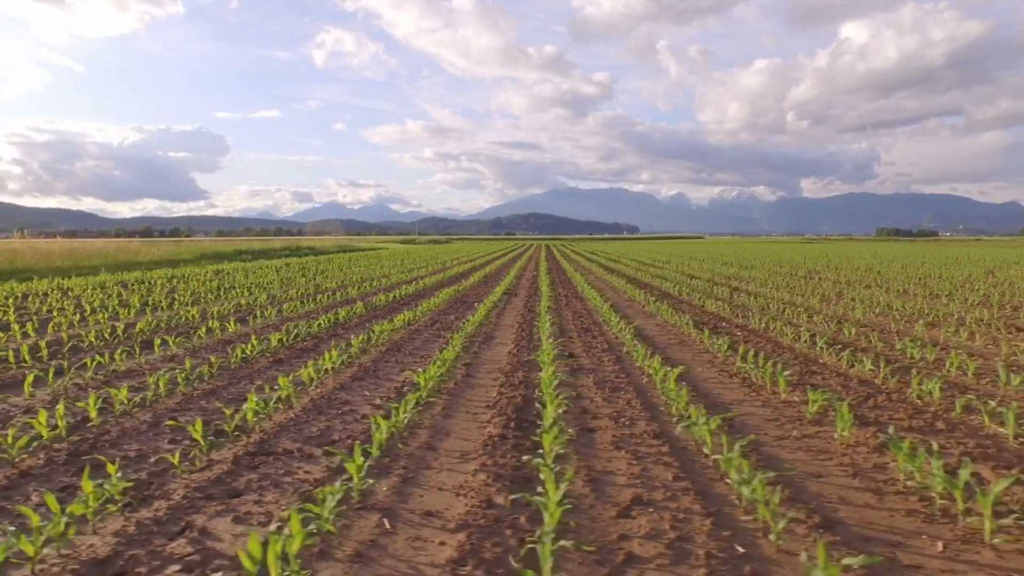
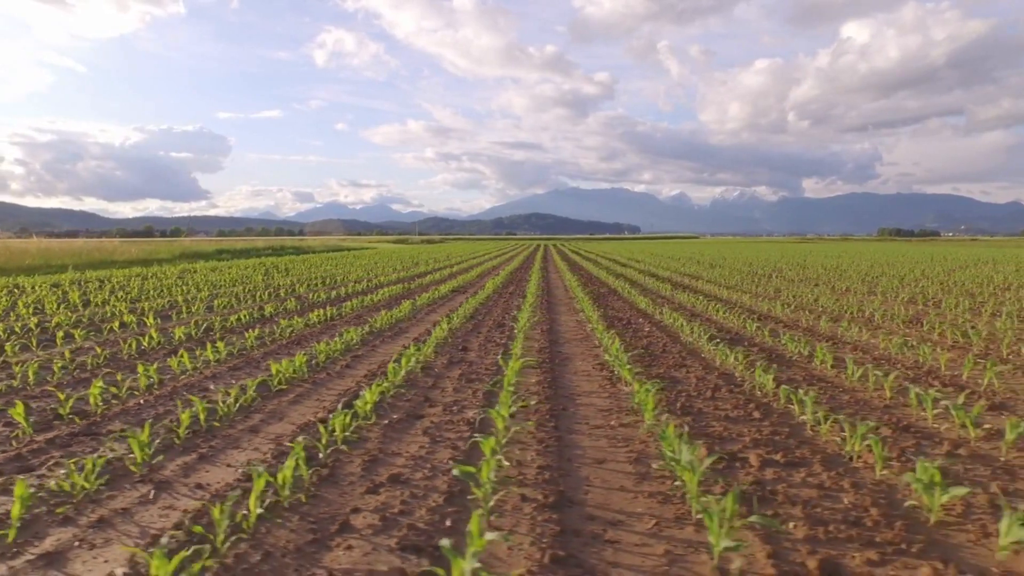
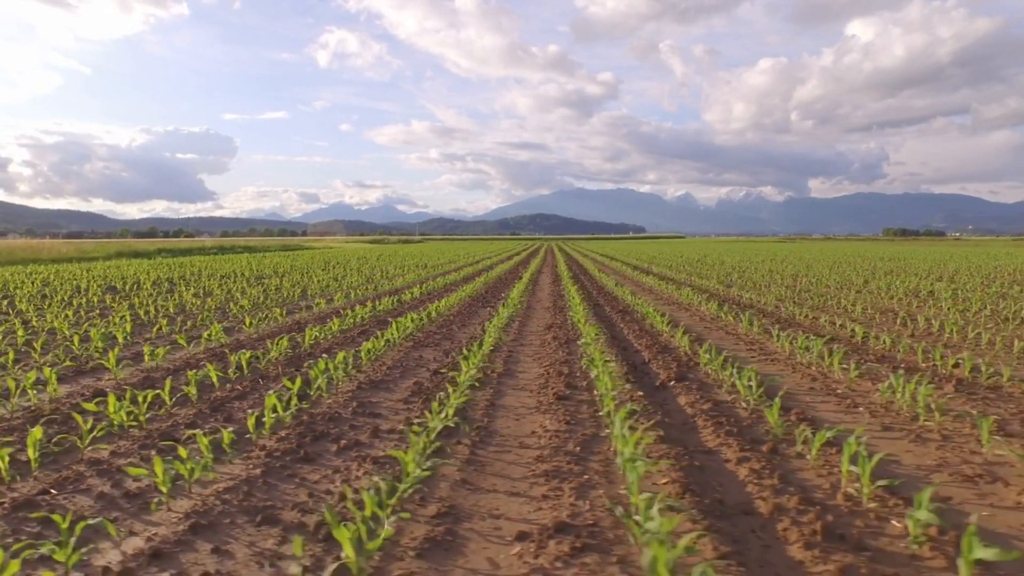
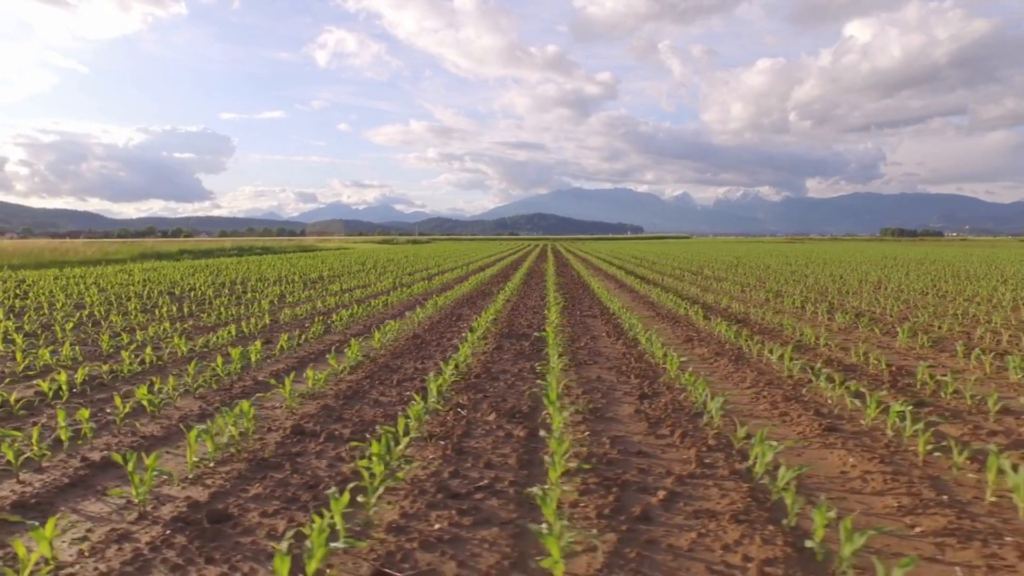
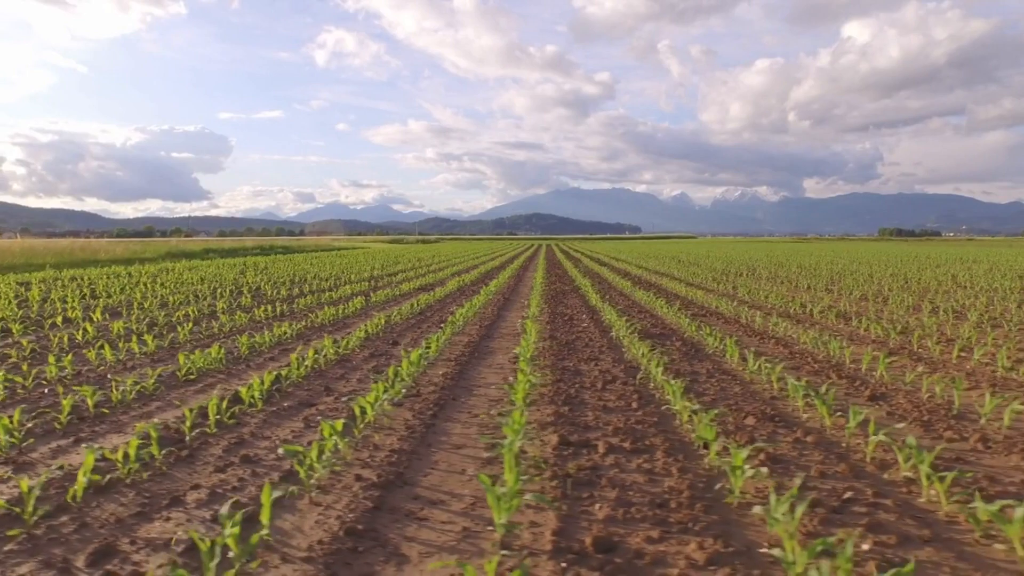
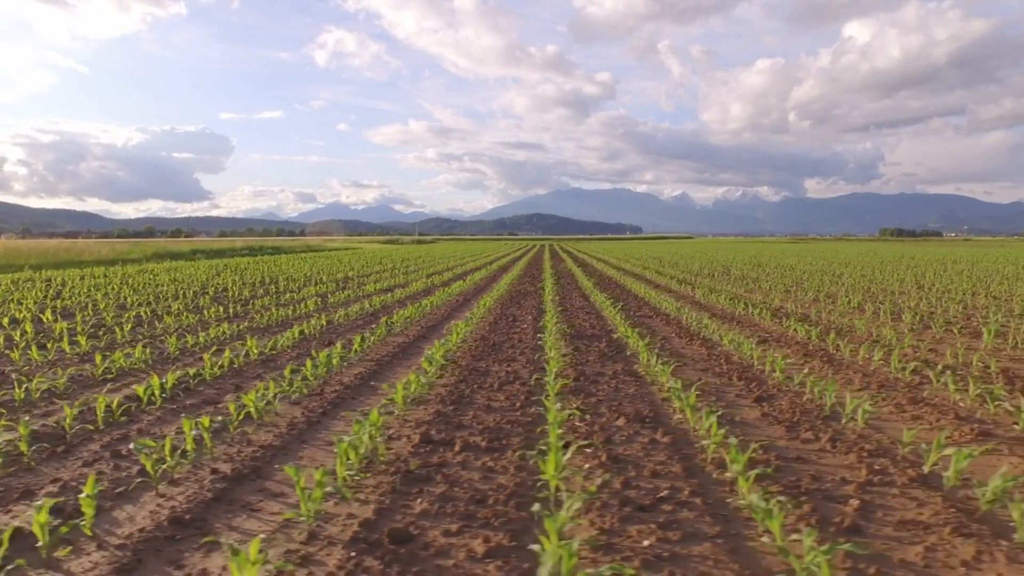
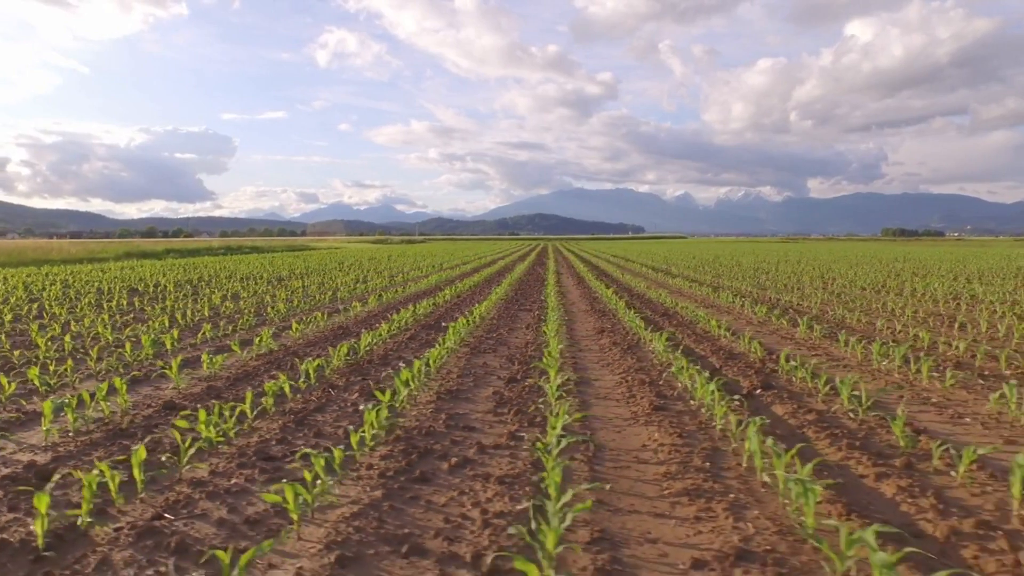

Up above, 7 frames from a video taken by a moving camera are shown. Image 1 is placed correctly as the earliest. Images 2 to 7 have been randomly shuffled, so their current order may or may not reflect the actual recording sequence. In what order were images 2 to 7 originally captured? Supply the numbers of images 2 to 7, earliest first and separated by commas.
2, 5, 6, 4, 7, 3
